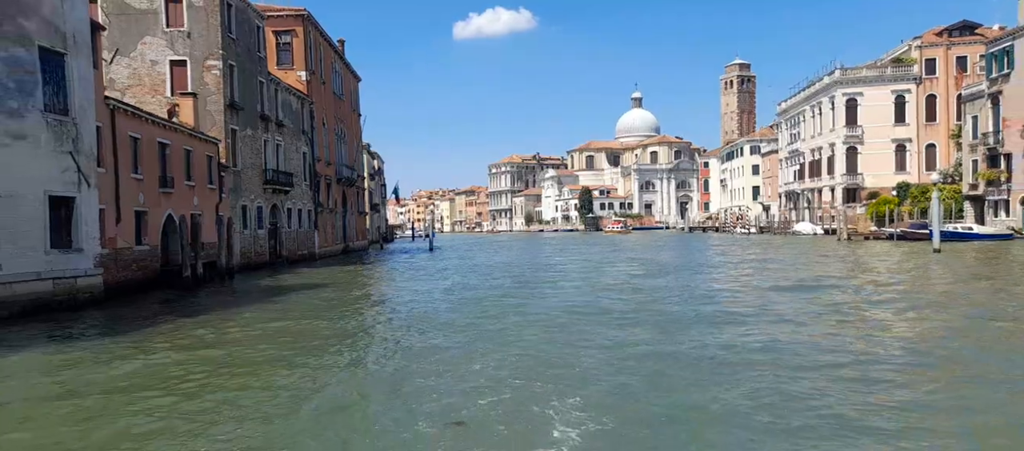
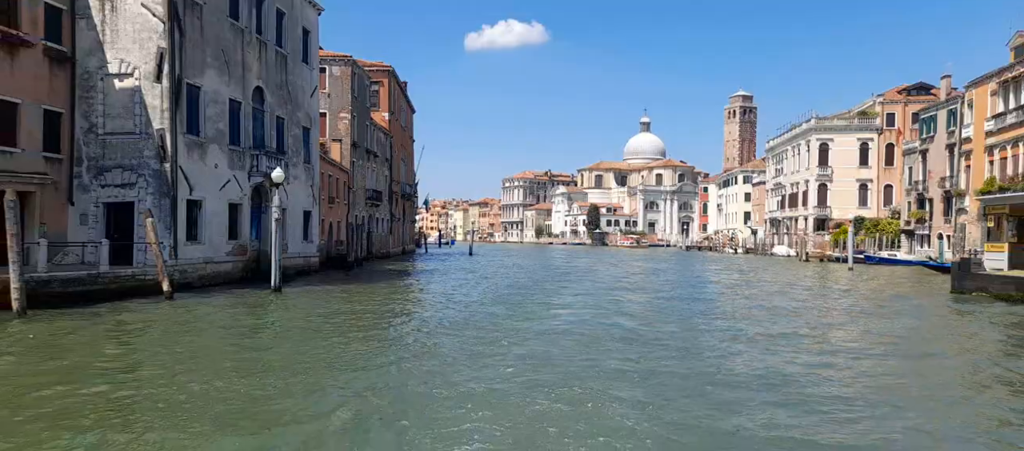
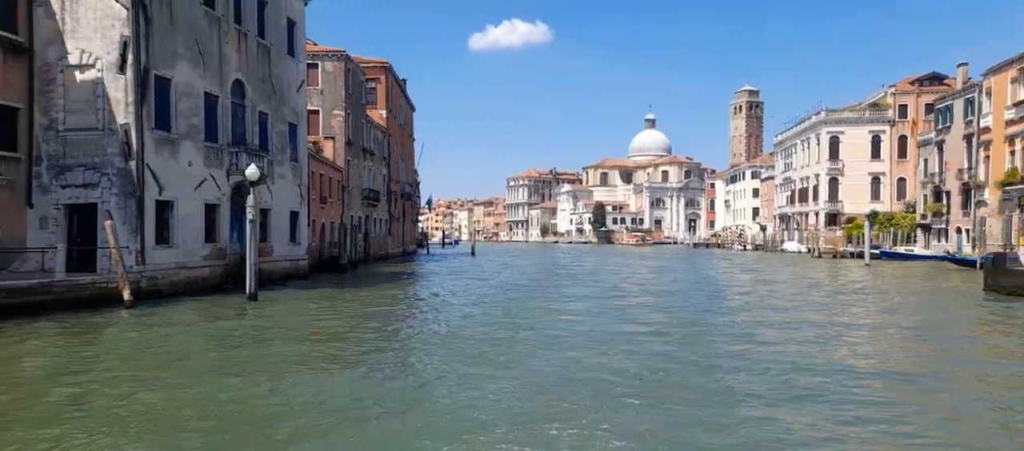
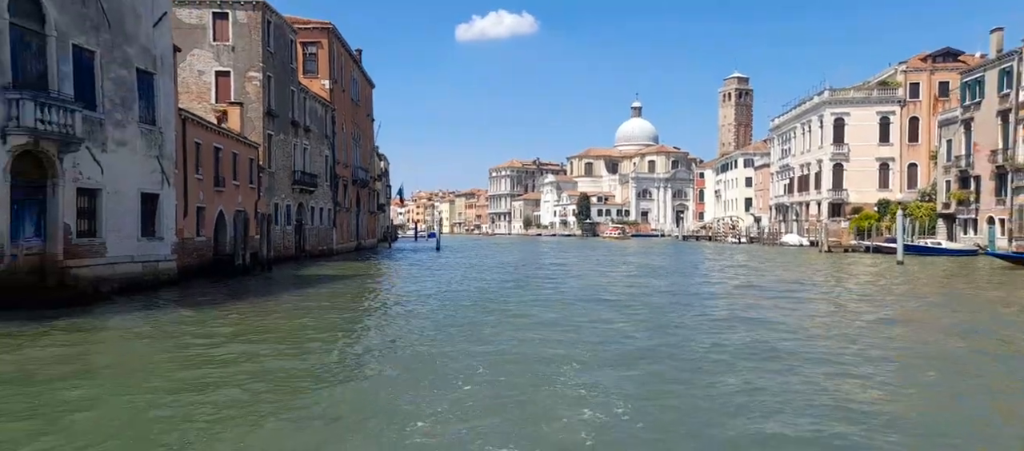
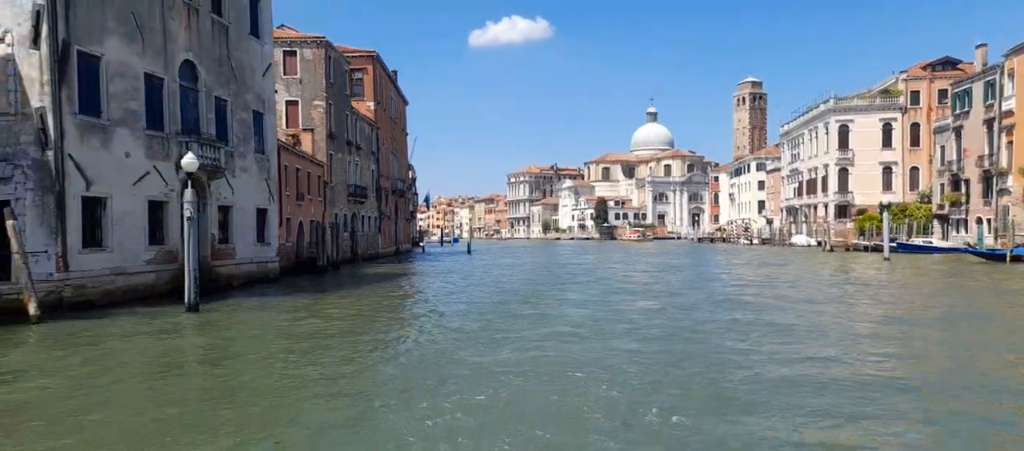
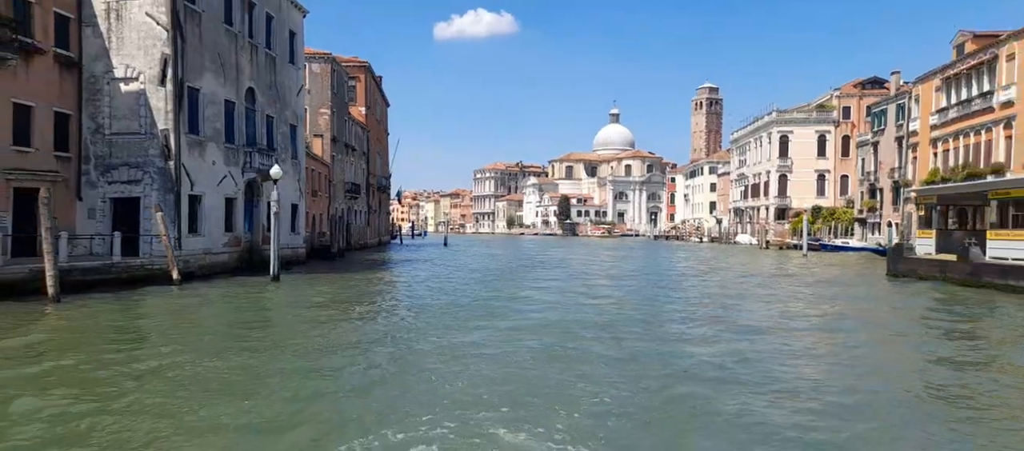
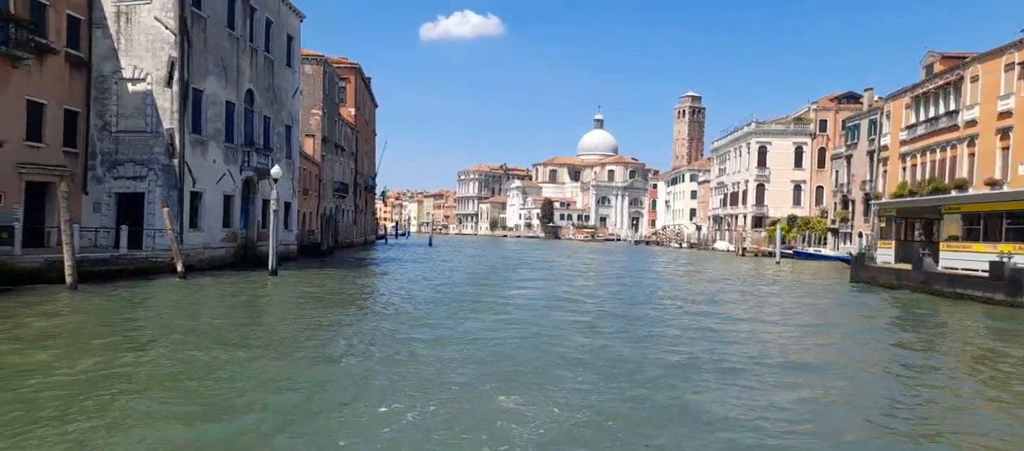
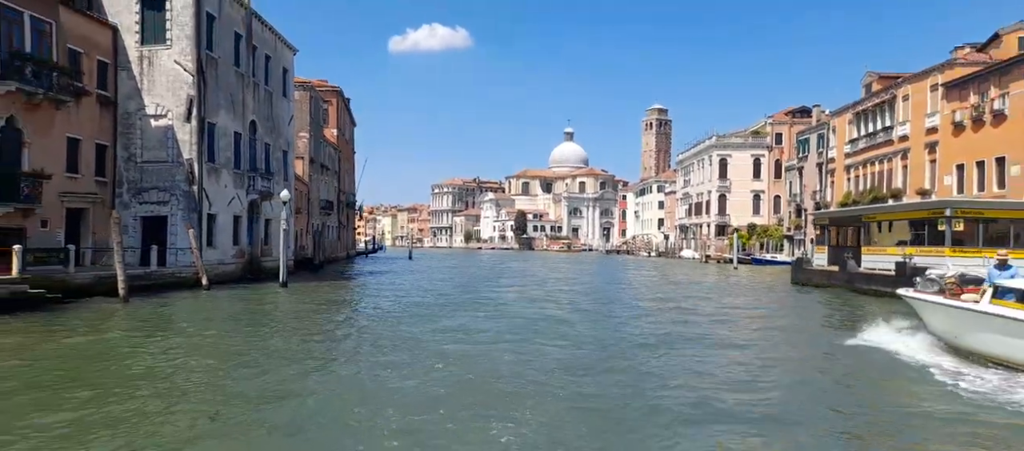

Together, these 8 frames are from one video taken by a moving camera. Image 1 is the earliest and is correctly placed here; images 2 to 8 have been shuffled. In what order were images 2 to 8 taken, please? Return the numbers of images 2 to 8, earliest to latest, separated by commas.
4, 5, 3, 2, 6, 7, 8
